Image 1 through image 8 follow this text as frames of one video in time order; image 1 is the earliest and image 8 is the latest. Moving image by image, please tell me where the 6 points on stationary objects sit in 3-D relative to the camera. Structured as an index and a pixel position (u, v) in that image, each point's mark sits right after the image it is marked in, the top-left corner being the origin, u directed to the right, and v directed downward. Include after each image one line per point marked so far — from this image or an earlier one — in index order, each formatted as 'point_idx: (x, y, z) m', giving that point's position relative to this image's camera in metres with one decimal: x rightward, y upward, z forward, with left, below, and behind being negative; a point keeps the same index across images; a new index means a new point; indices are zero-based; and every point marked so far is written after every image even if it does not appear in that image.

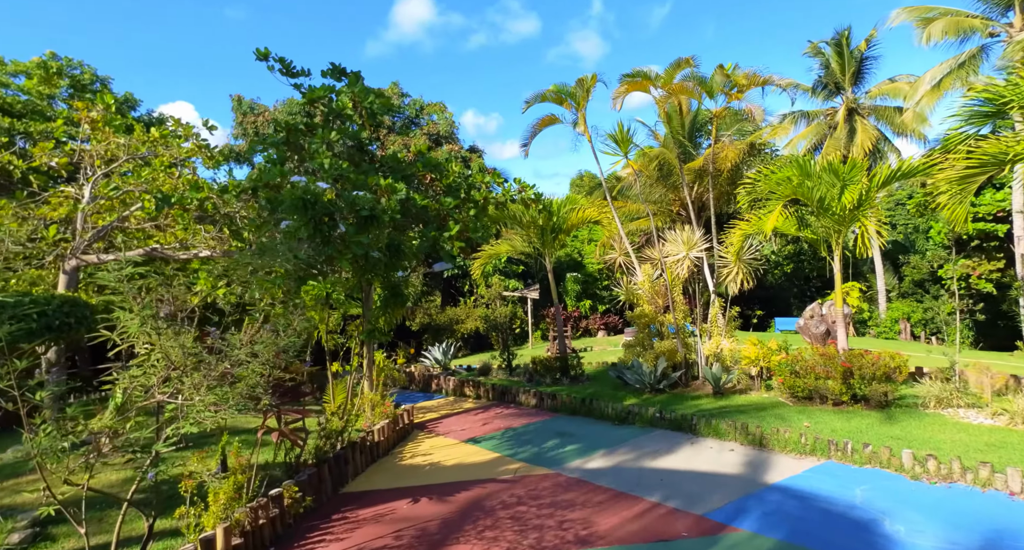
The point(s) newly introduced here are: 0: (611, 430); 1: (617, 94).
0: (+1.1, -1.7, +7.0) m
1: (+1.5, +2.6, +9.1) m
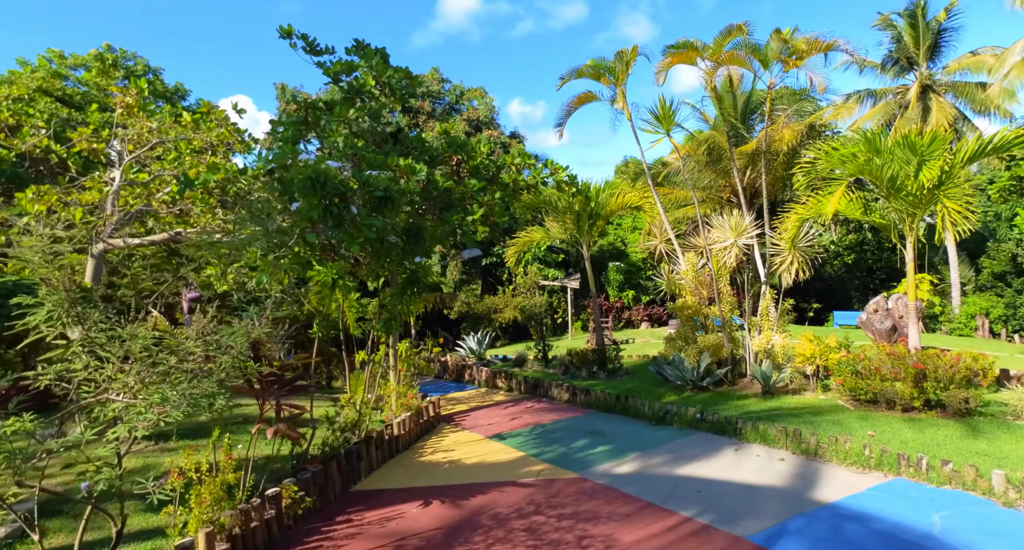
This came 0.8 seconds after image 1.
0: (+1.4, -1.6, +6.4) m
1: (+2.0, +2.8, +8.4) m
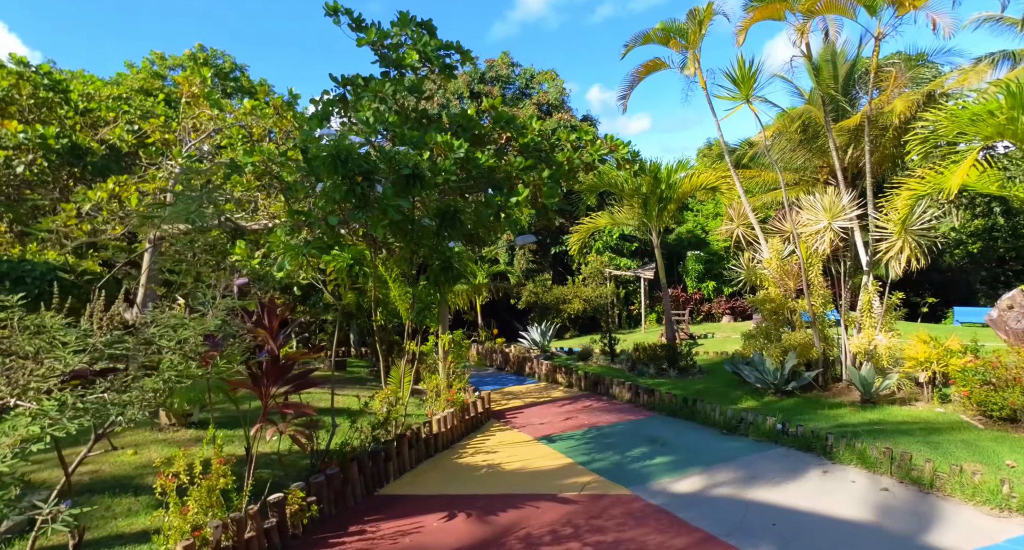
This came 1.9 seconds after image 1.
0: (+1.8, -1.5, +5.5) m
1: (+2.7, +2.9, +7.4) m
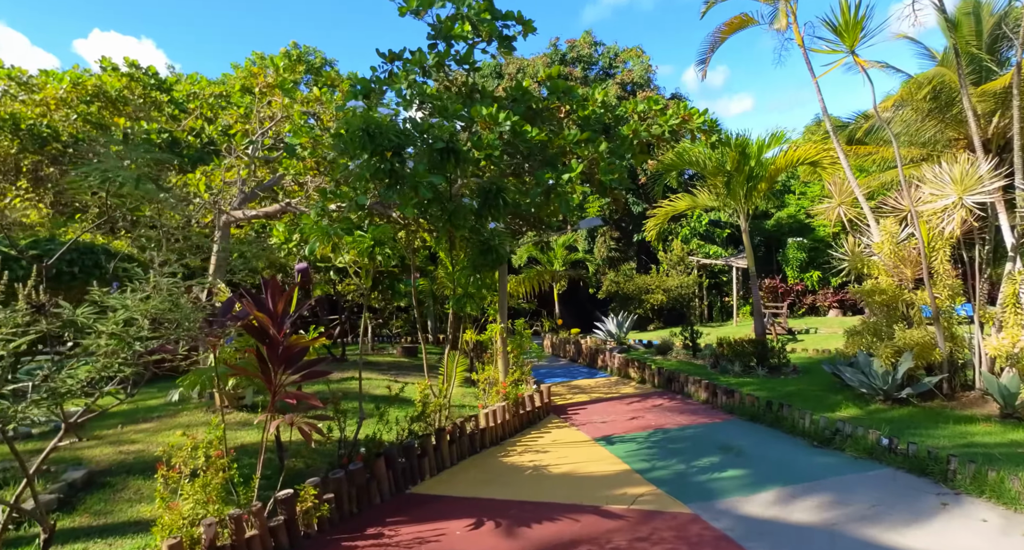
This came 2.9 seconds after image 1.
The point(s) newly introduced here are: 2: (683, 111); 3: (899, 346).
0: (+2.2, -1.3, +4.7) m
1: (+3.4, +3.1, +6.3) m
2: (+1.6, +1.6, +6.0) m
3: (+3.6, -0.7, +5.9) m
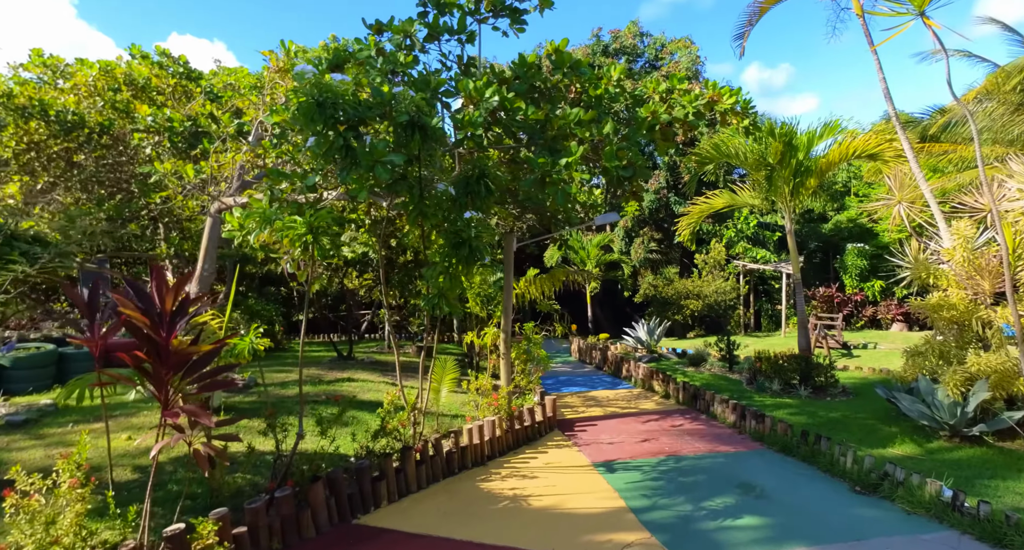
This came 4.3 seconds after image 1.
0: (+2.0, -1.4, +3.8) m
1: (+3.5, +3.0, +5.3) m
2: (+1.7, +1.5, +5.2) m
3: (+3.6, -0.8, +4.9) m
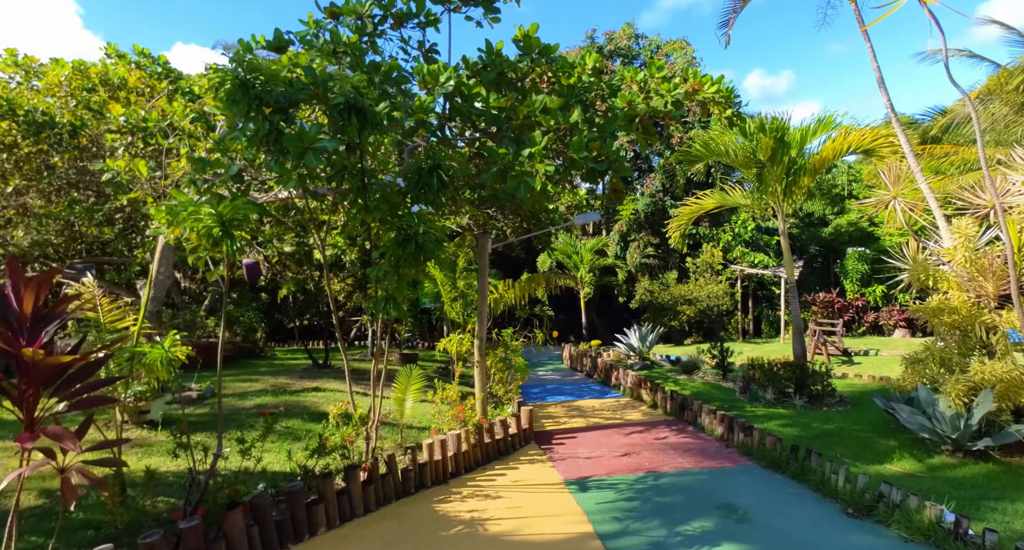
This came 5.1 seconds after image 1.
0: (+1.7, -1.4, +3.4) m
1: (+3.2, +3.0, +5.0) m
2: (+1.4, +1.5, +4.8) m
3: (+3.3, -0.8, +4.5) m
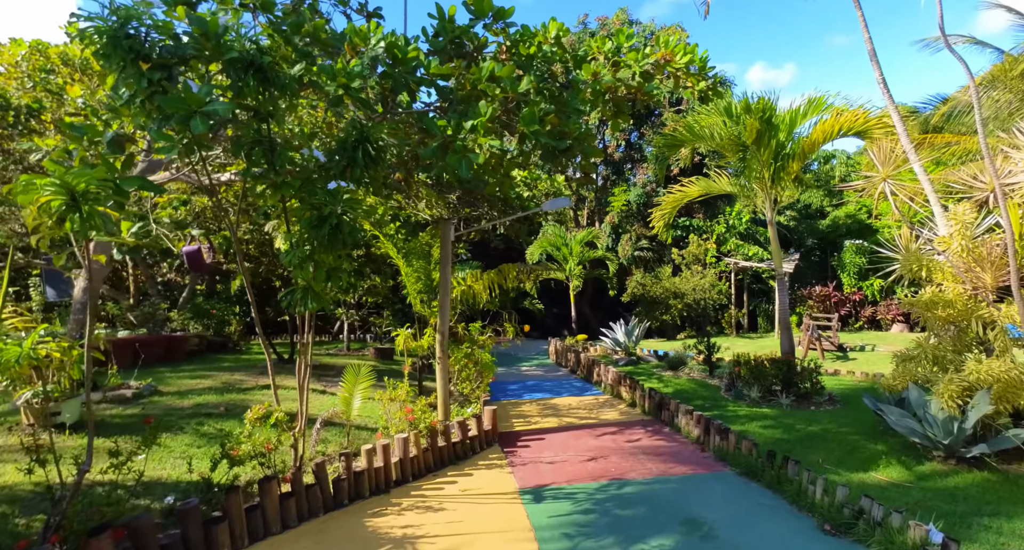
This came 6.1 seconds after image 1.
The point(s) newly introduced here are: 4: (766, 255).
0: (+1.4, -1.3, +3.0) m
1: (+2.9, +3.1, +4.6) m
2: (+1.1, +1.6, +4.4) m
3: (+3.0, -0.7, +4.1) m
4: (+5.6, +0.4, +14.0) m
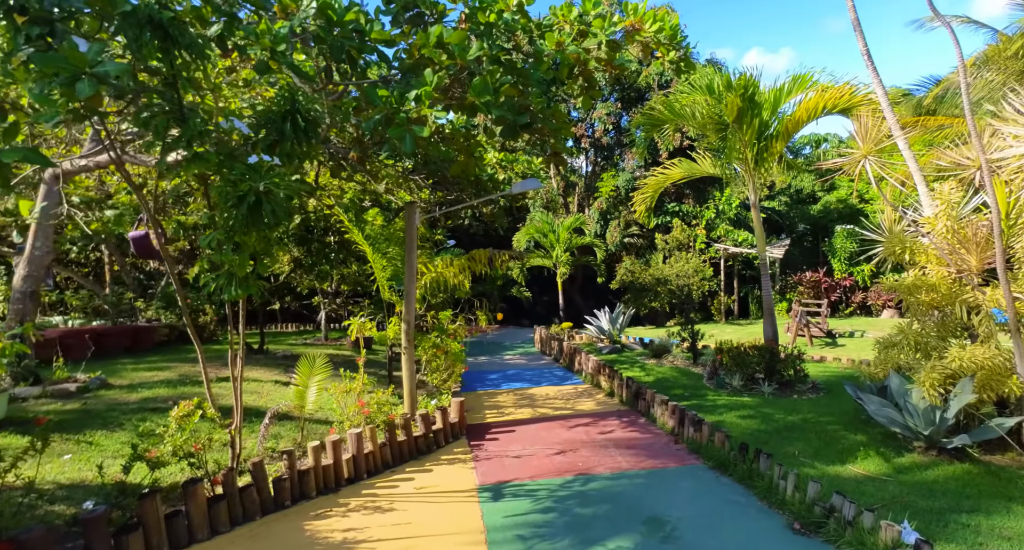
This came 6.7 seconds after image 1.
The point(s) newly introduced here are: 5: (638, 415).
0: (+1.2, -1.2, +2.8) m
1: (+2.6, +3.2, +4.3) m
2: (+0.8, +1.7, +4.1) m
3: (+2.7, -0.6, +3.9) m
4: (+5.3, +0.8, +13.7) m
5: (+1.1, -1.2, +5.5) m
